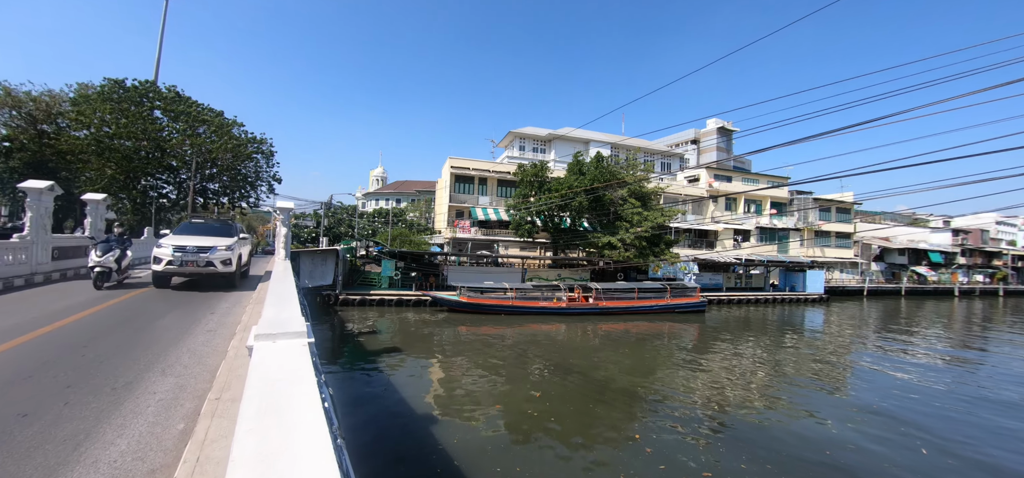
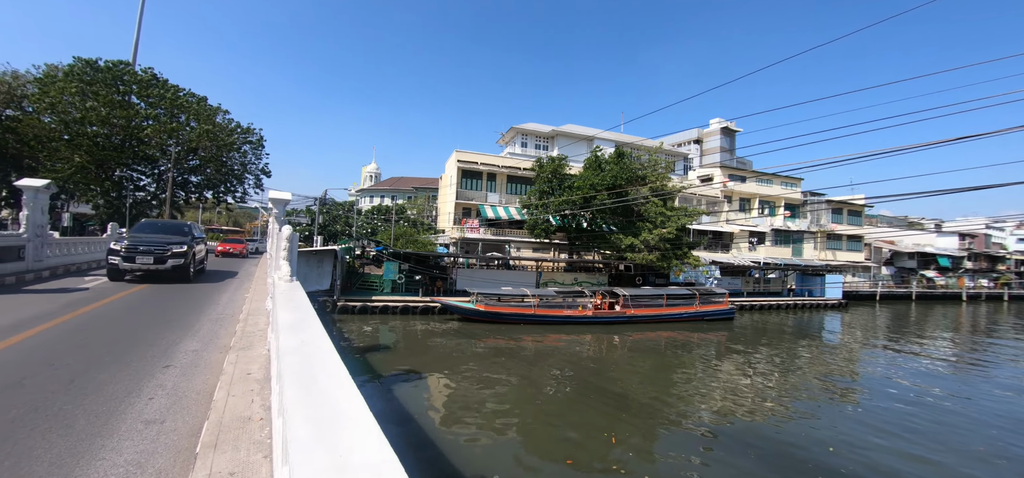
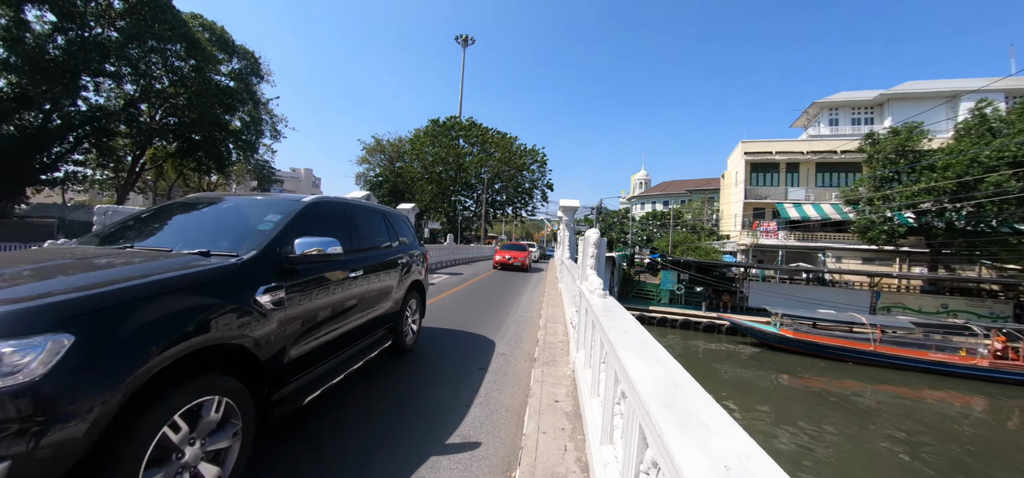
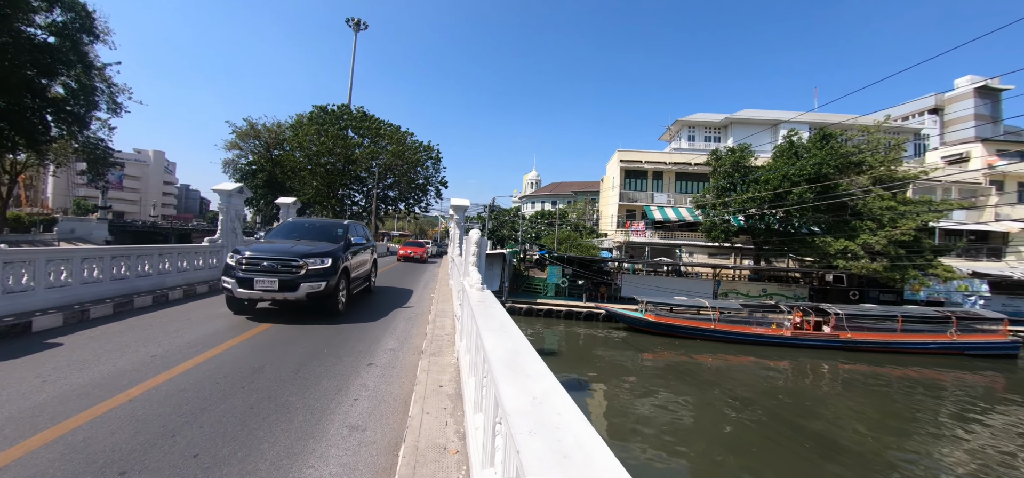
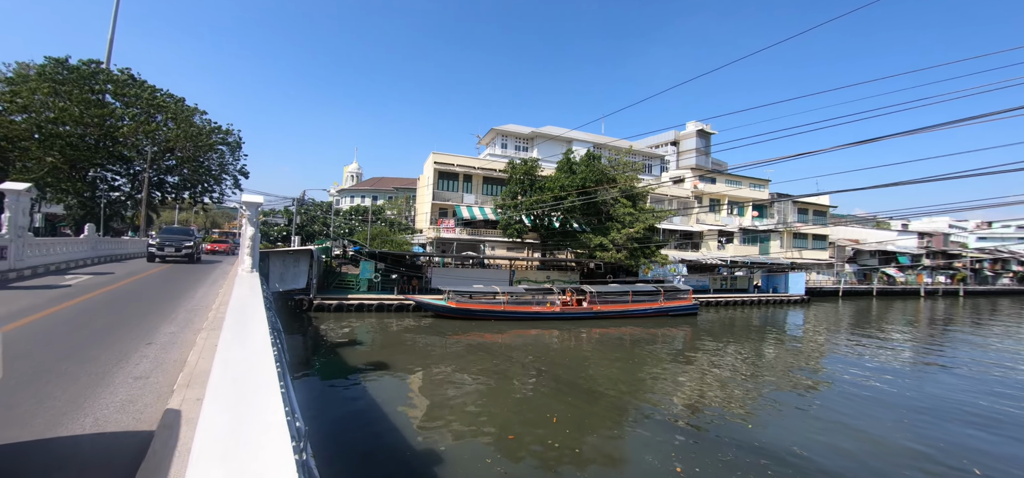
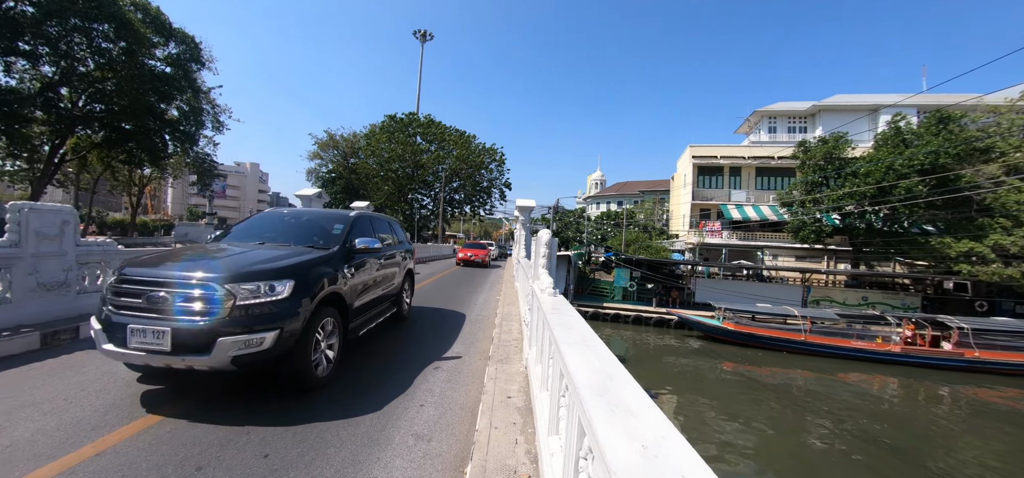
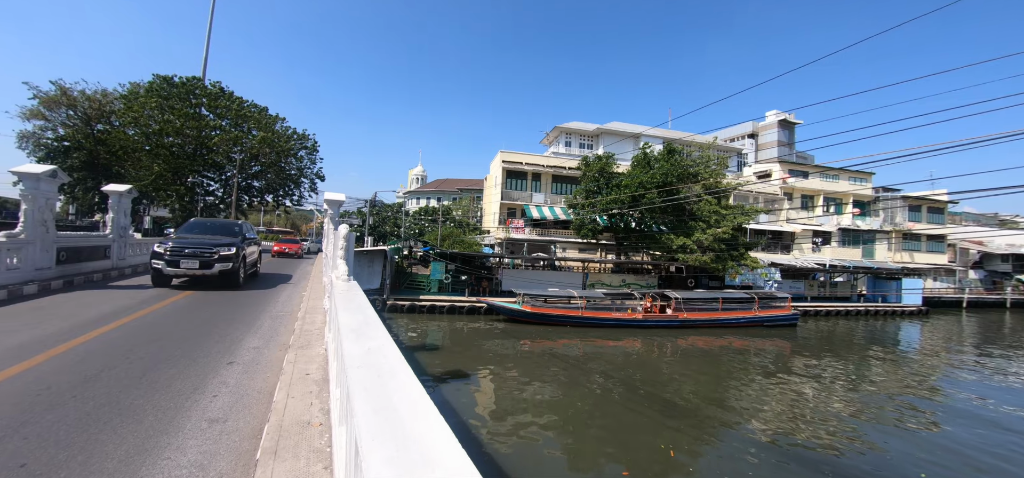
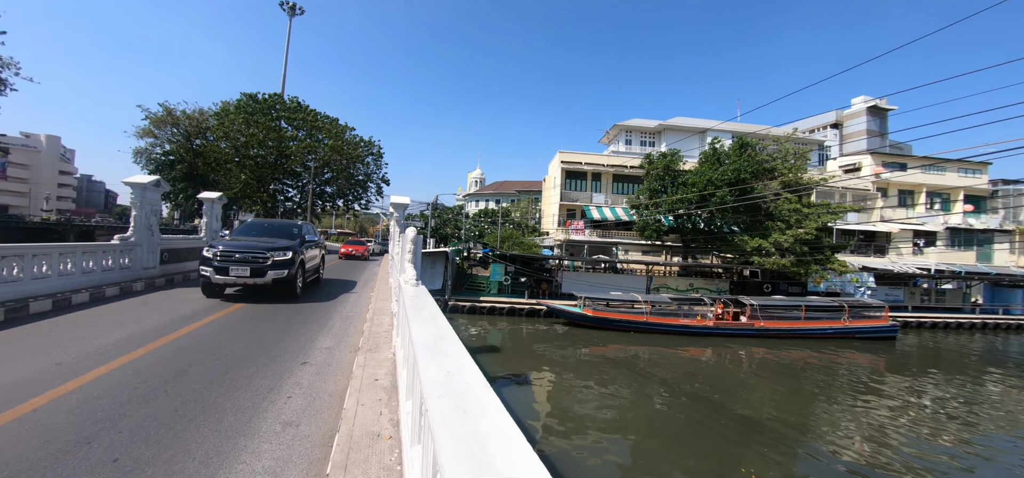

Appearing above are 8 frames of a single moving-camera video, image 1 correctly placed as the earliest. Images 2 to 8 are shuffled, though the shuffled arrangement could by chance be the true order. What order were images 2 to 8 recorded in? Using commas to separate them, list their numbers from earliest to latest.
5, 2, 7, 8, 4, 6, 3
